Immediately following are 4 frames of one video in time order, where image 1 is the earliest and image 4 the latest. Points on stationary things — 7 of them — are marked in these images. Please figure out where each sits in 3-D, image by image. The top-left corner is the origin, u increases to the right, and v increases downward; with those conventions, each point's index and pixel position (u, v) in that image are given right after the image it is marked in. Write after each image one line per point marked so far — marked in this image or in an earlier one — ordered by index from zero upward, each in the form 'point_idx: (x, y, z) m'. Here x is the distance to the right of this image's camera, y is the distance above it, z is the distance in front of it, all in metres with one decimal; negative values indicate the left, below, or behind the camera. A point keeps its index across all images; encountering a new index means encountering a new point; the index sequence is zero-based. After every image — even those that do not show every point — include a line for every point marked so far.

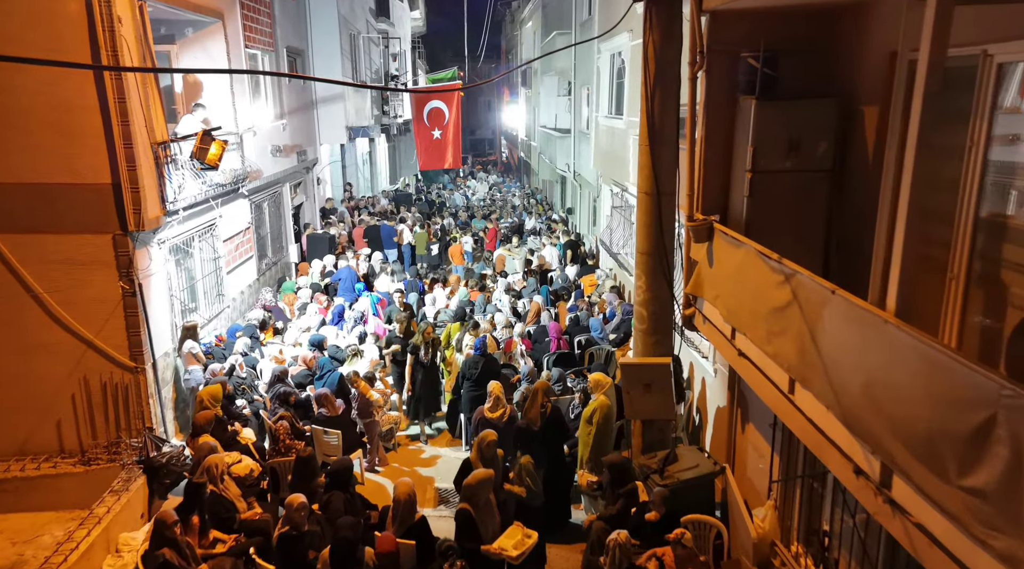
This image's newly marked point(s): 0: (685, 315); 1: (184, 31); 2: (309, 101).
0: (+1.5, -0.3, +7.0) m
1: (-5.1, +3.9, +12.3) m
2: (-4.7, +4.2, +18.2) m
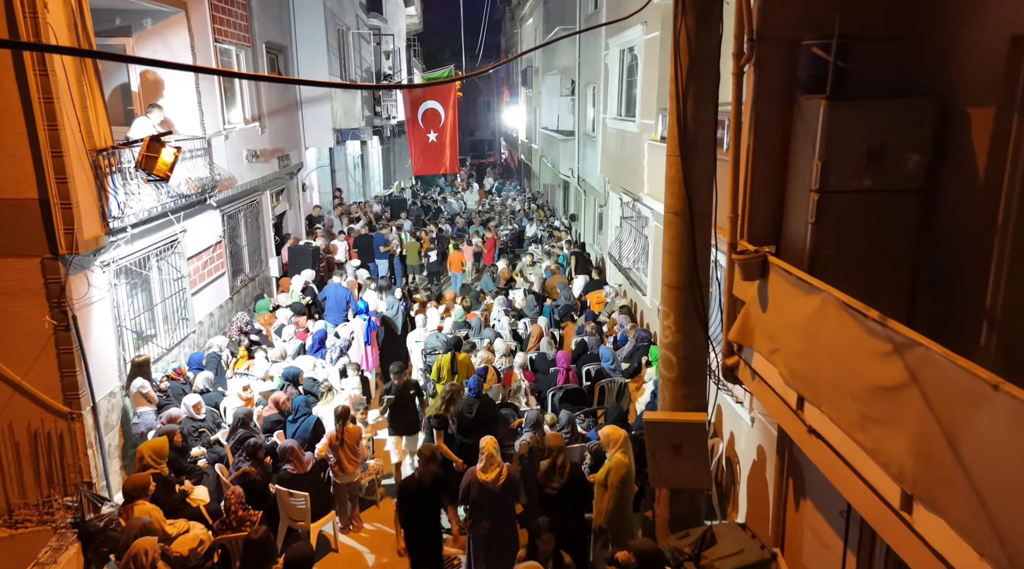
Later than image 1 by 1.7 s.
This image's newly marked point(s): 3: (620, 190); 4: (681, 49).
0: (+1.5, -0.6, +5.6) m
1: (-5.1, +3.6, +10.9) m
2: (-4.7, +3.9, +16.9) m
3: (+1.9, +1.7, +14.2) m
4: (+1.2, +1.7, +5.7) m
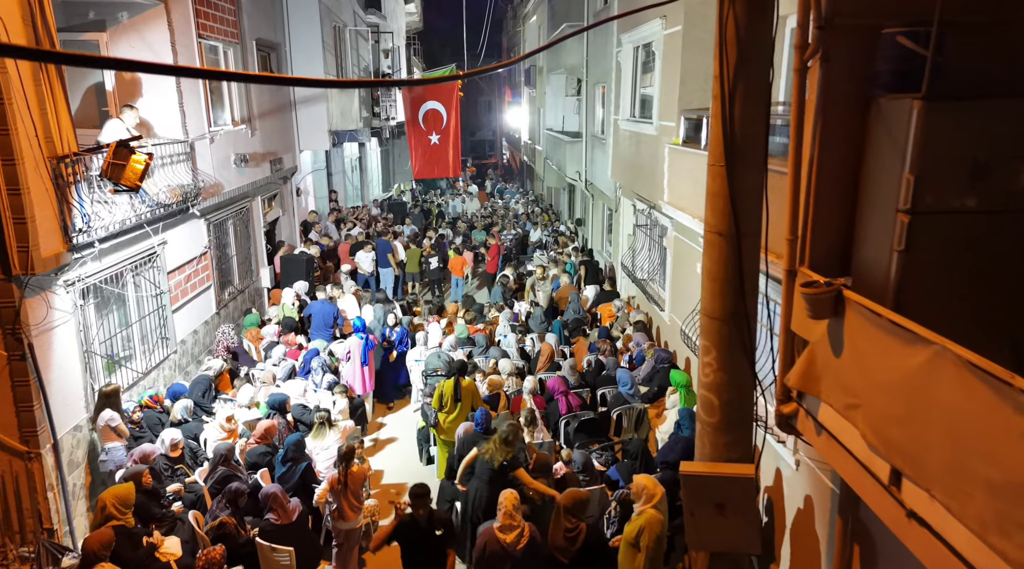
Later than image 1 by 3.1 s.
0: (+1.6, -0.8, +4.8) m
1: (-5.0, +3.4, +10.1) m
2: (-4.6, +3.7, +16.0) m
3: (+2.0, +1.5, +13.3) m
4: (+1.3, +1.5, +4.8) m
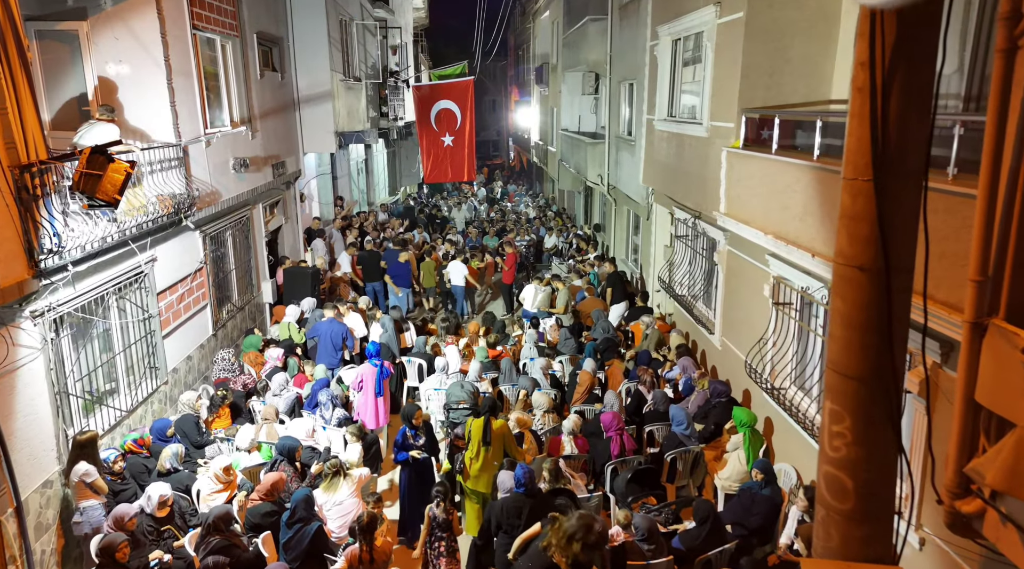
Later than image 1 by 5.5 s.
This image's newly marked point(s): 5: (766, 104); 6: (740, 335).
0: (+2.0, -1.0, +3.6) m
1: (-4.6, +3.2, +8.9) m
2: (-4.2, +3.4, +14.8) m
3: (+2.4, +1.2, +12.1) m
4: (+1.7, +1.2, +3.6) m
5: (+2.7, +1.9, +8.4) m
6: (+2.6, -0.6, +8.9) m
